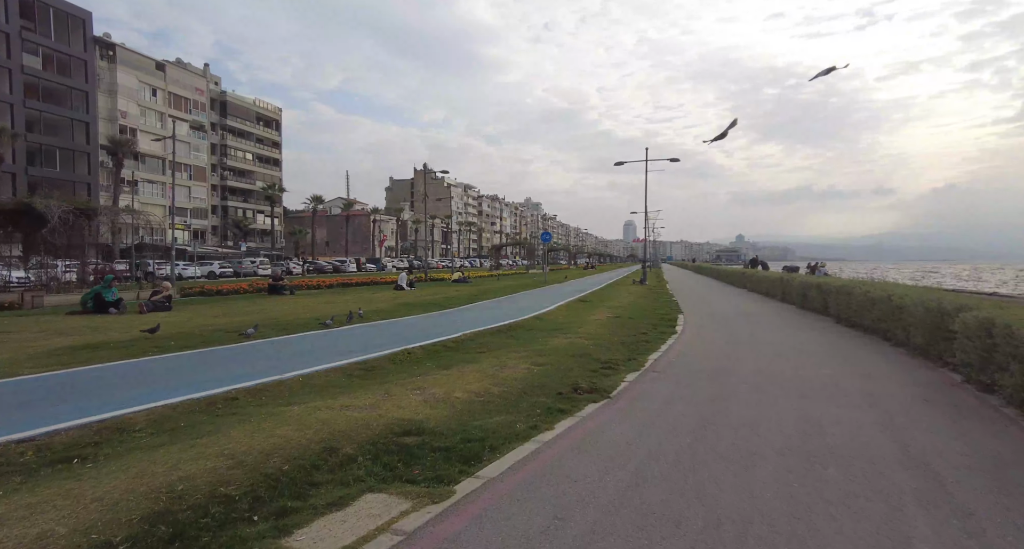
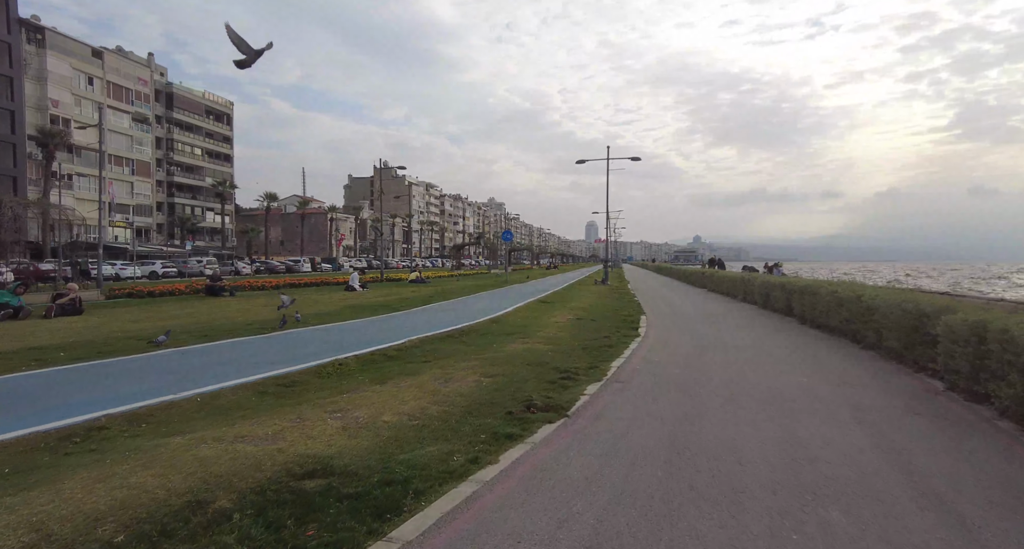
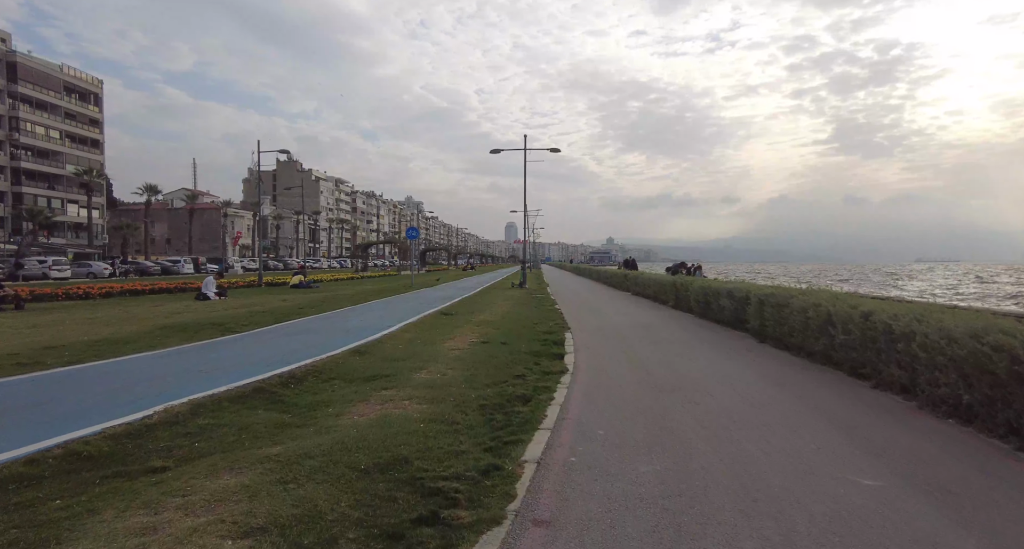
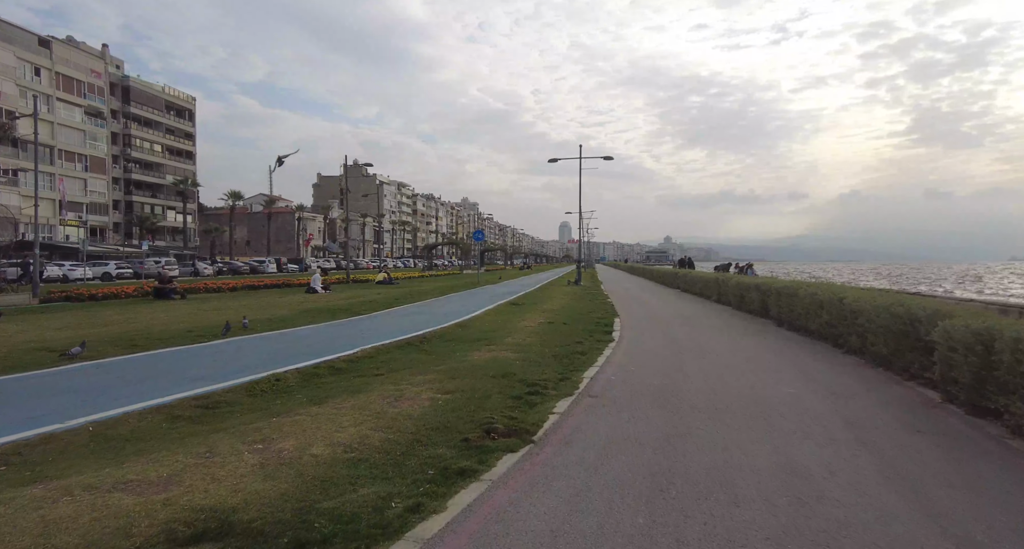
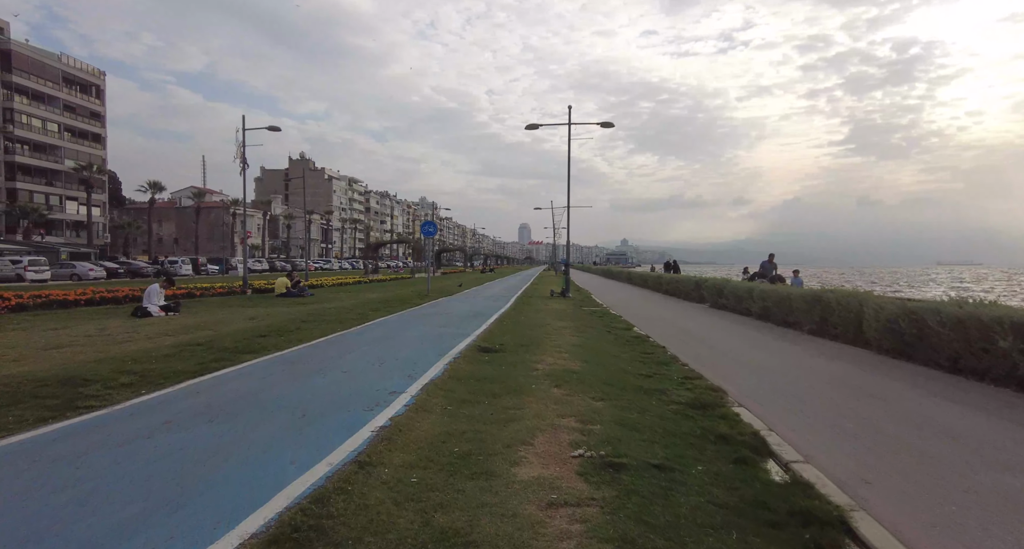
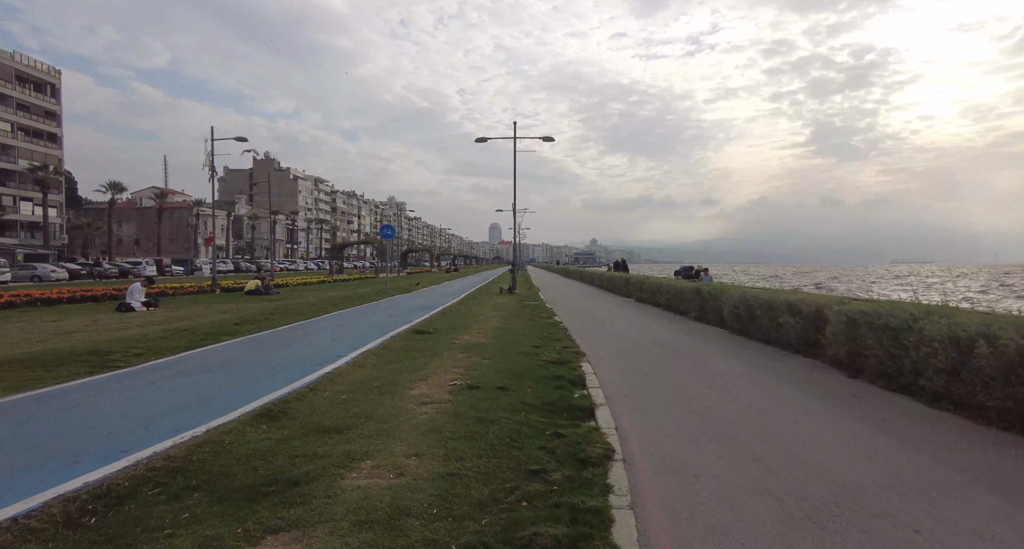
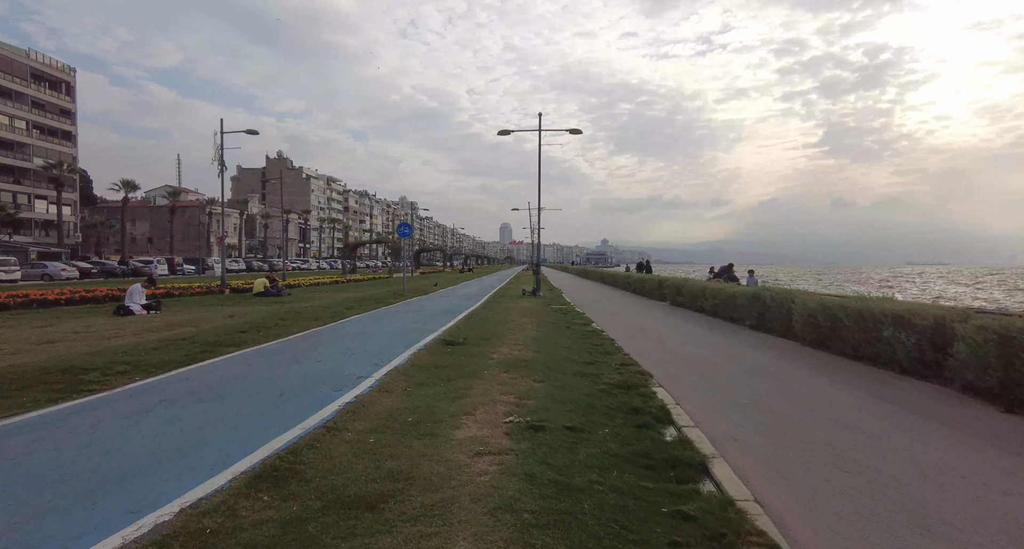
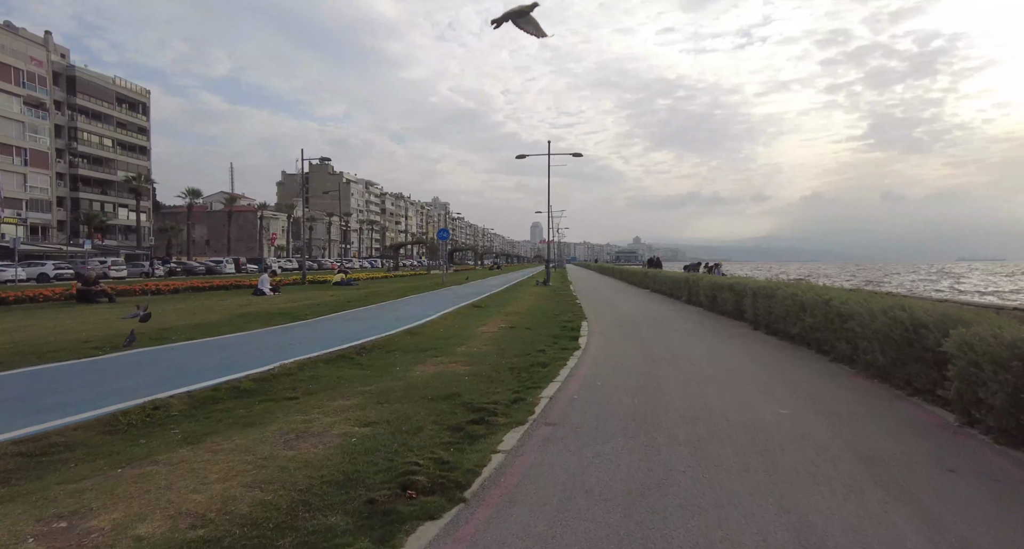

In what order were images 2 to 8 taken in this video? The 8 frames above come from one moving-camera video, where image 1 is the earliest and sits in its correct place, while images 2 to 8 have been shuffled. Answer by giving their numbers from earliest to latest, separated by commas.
2, 4, 8, 3, 6, 7, 5
